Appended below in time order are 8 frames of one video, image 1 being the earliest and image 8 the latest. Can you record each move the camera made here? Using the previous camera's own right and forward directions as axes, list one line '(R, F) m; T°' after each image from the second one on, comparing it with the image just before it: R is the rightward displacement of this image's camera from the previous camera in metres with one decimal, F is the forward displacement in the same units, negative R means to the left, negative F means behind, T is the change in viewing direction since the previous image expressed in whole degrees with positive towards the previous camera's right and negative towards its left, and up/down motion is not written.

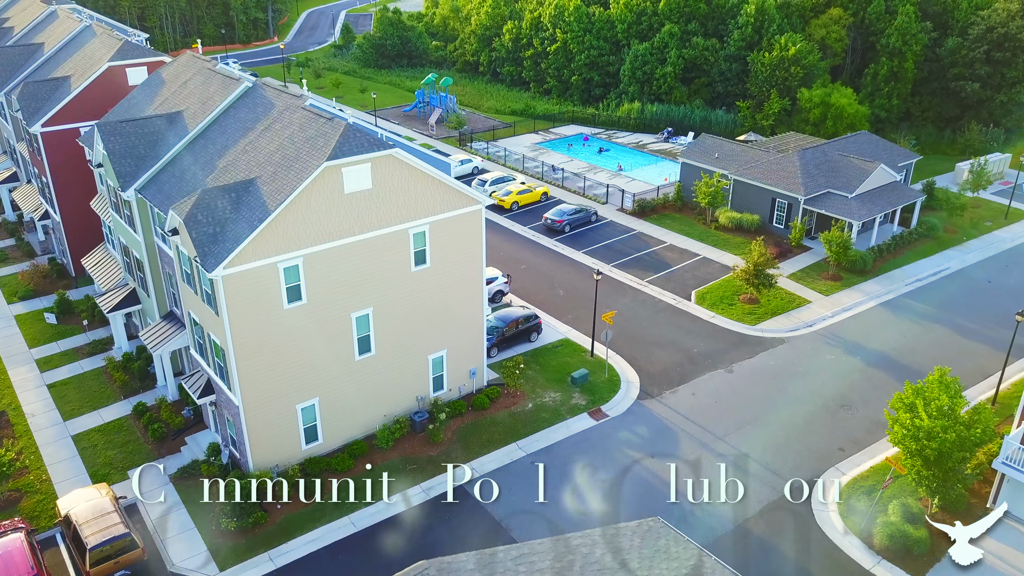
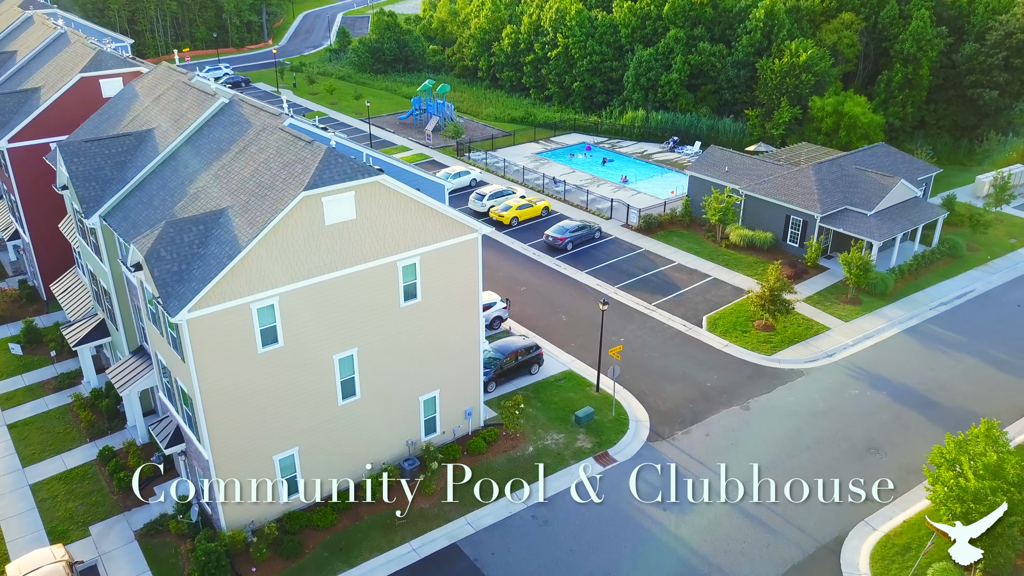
(0.0, +2.1) m; 0°
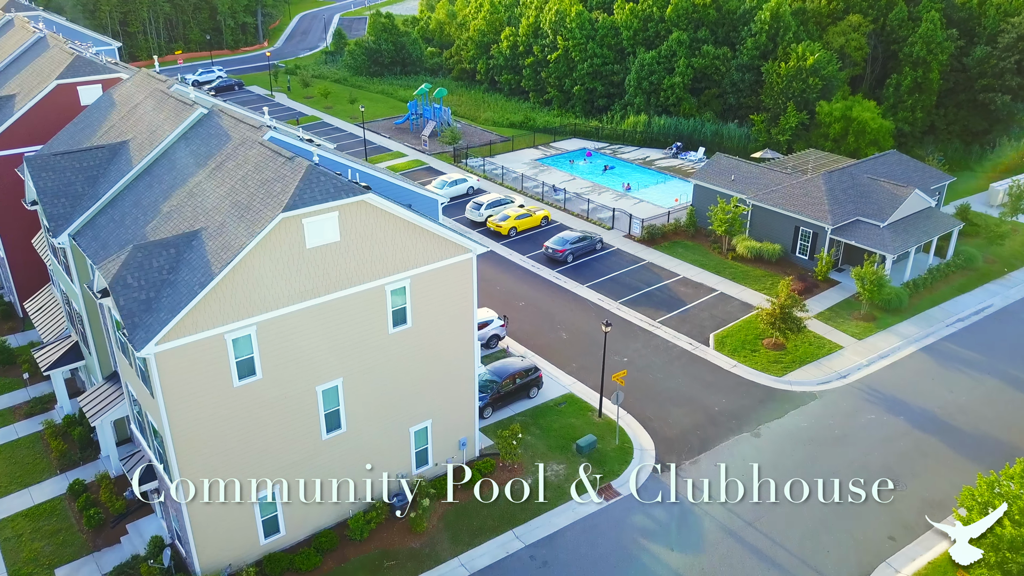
(+0.1, +1.5) m; 0°
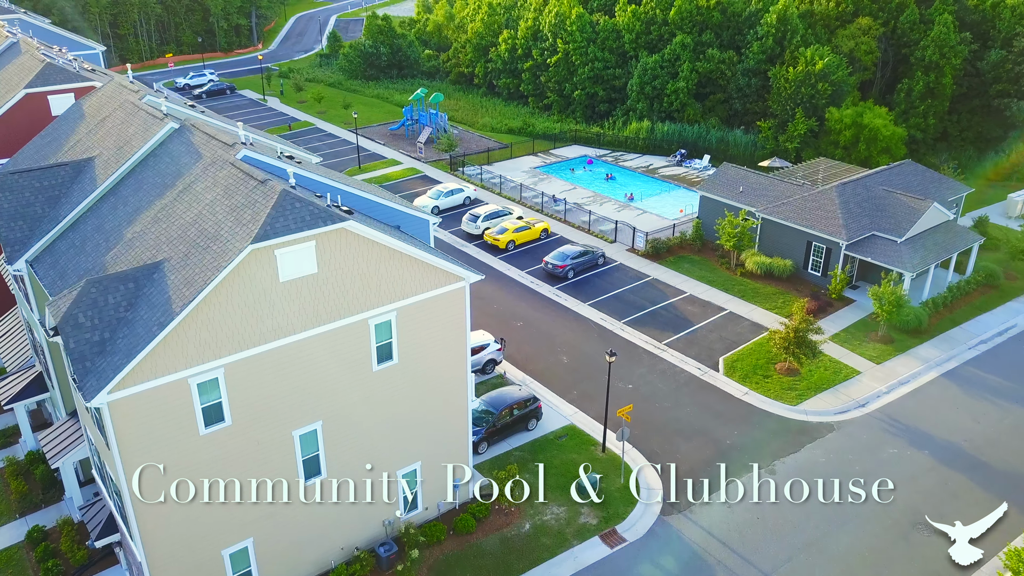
(+0.1, +1.8) m; 0°
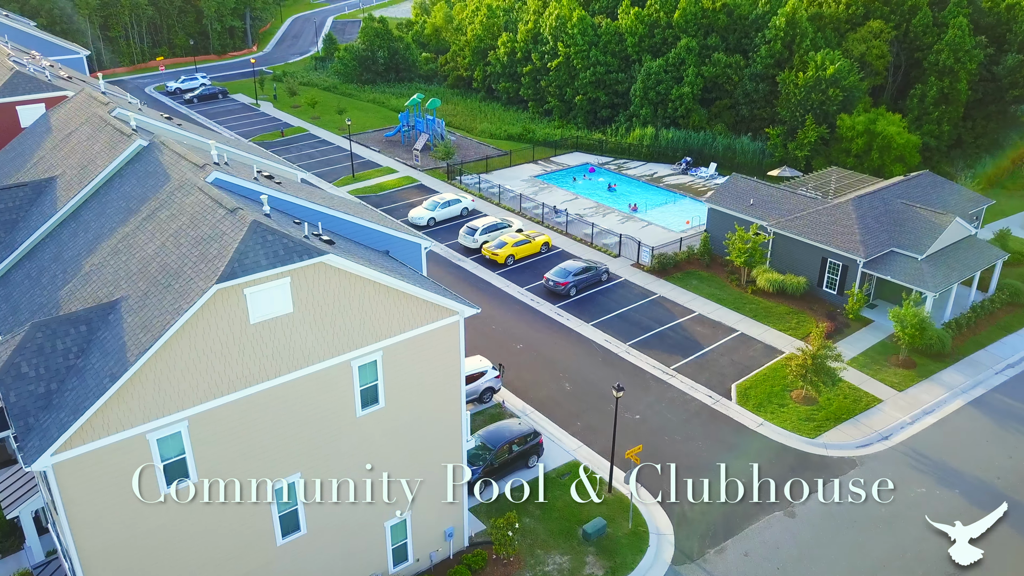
(0.0, +1.8) m; 0°
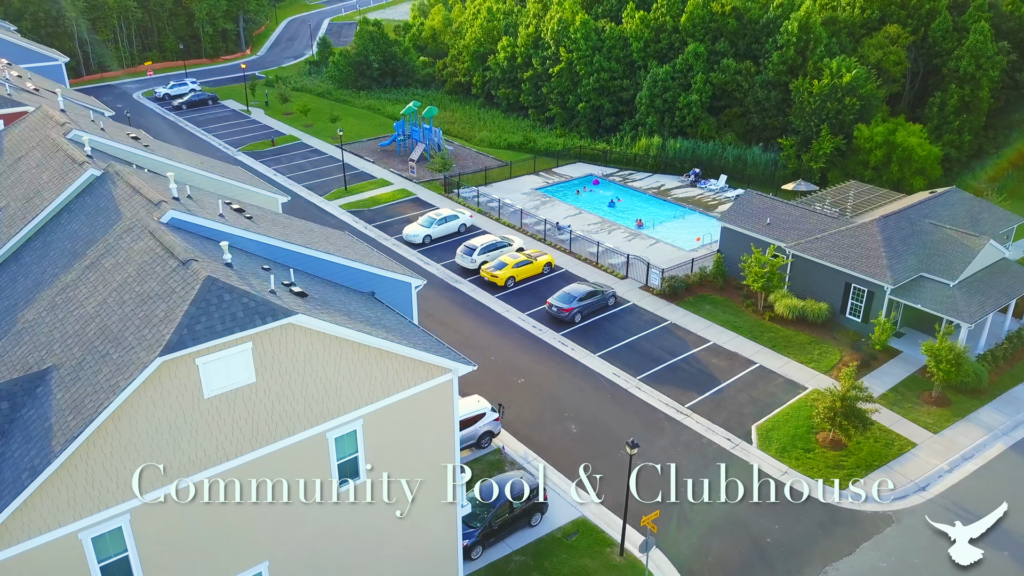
(0.0, +2.3) m; 0°
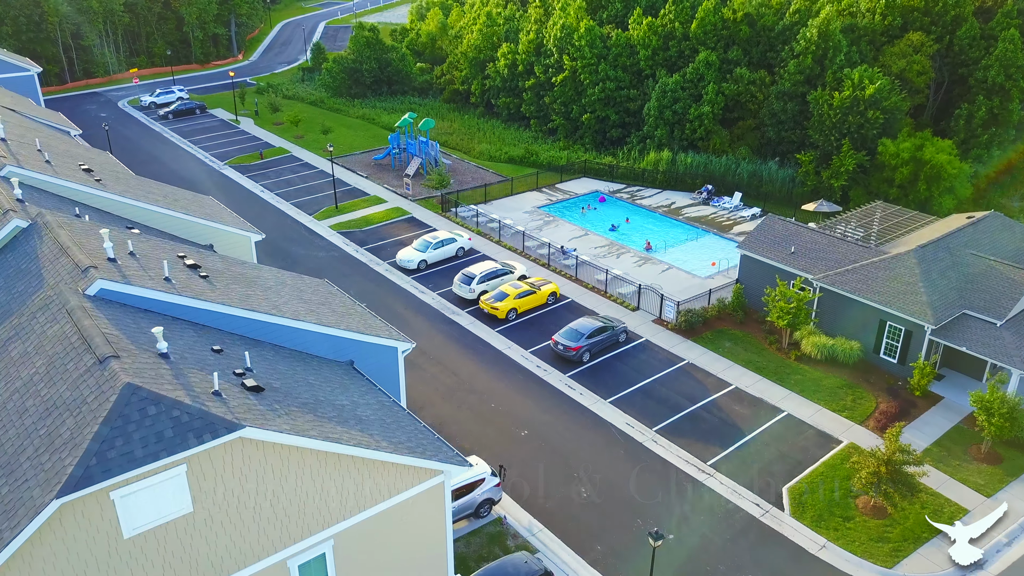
(-0.1, +2.7) m; 0°
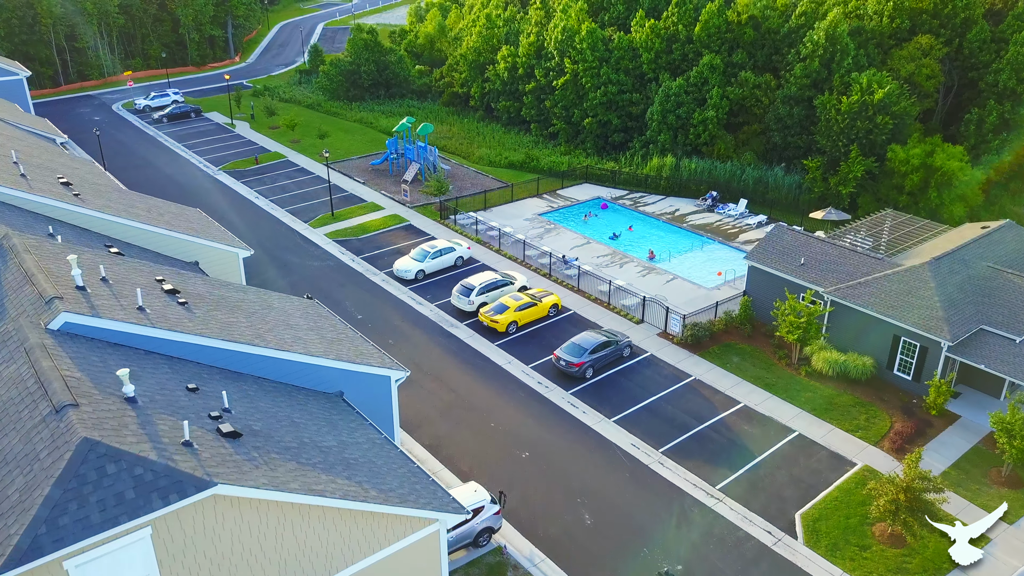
(0.0, +1.0) m; 0°
